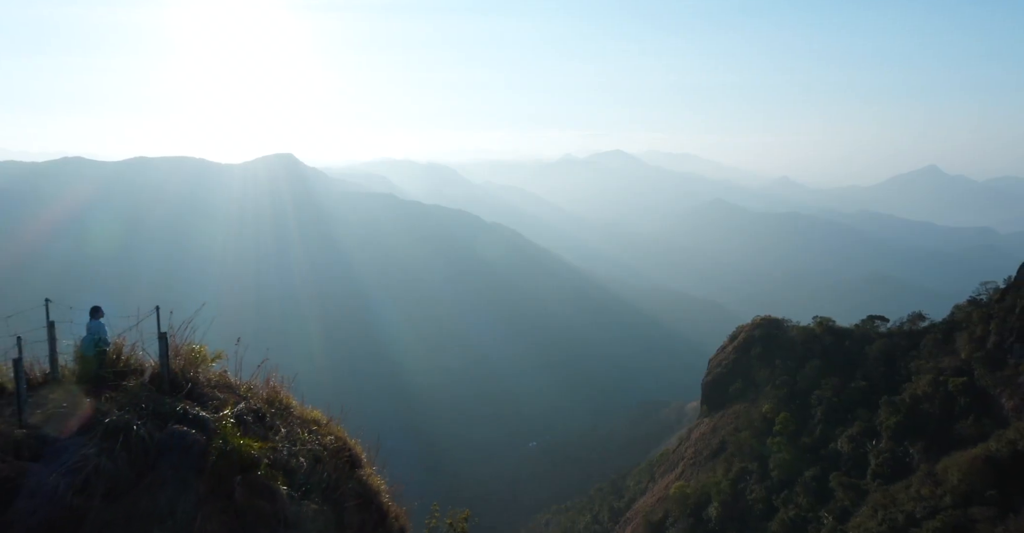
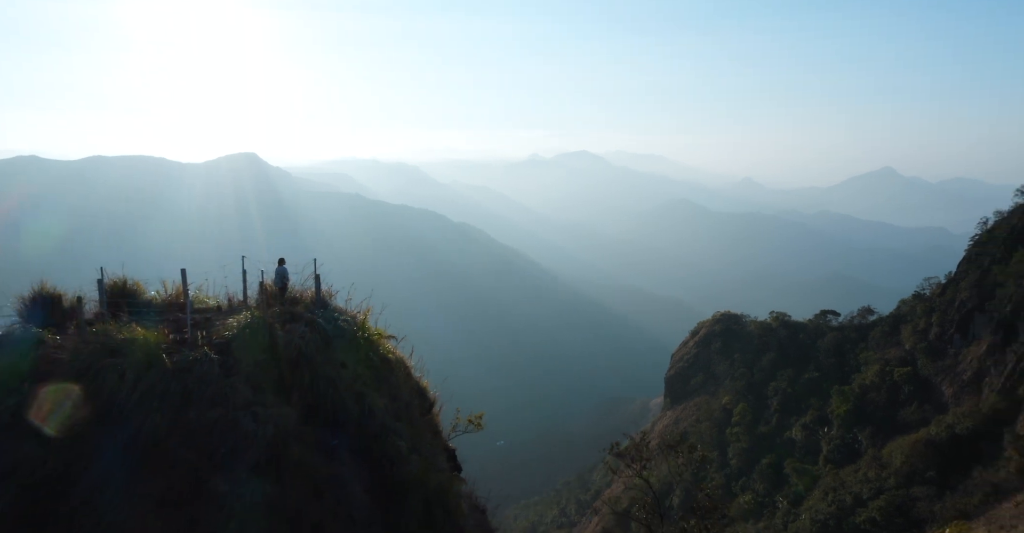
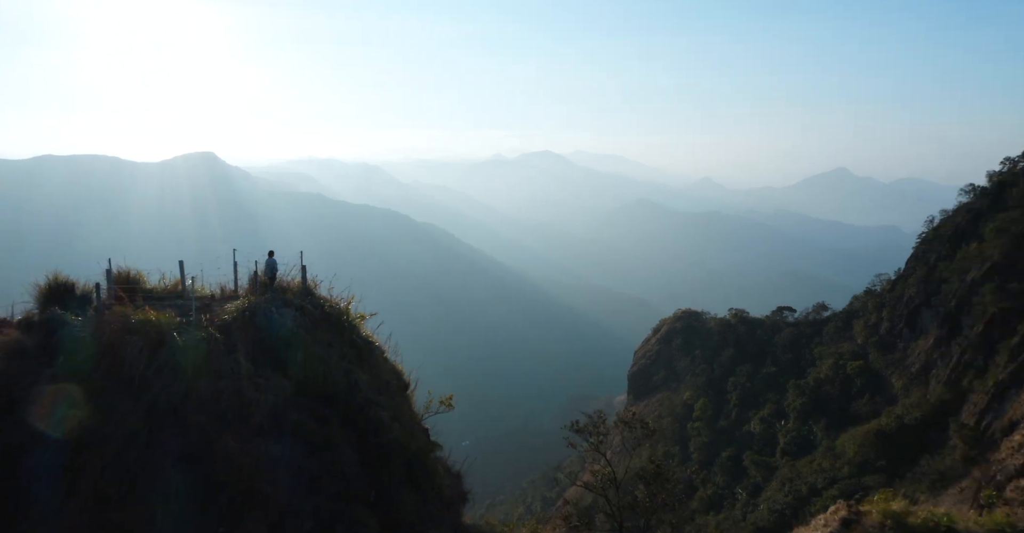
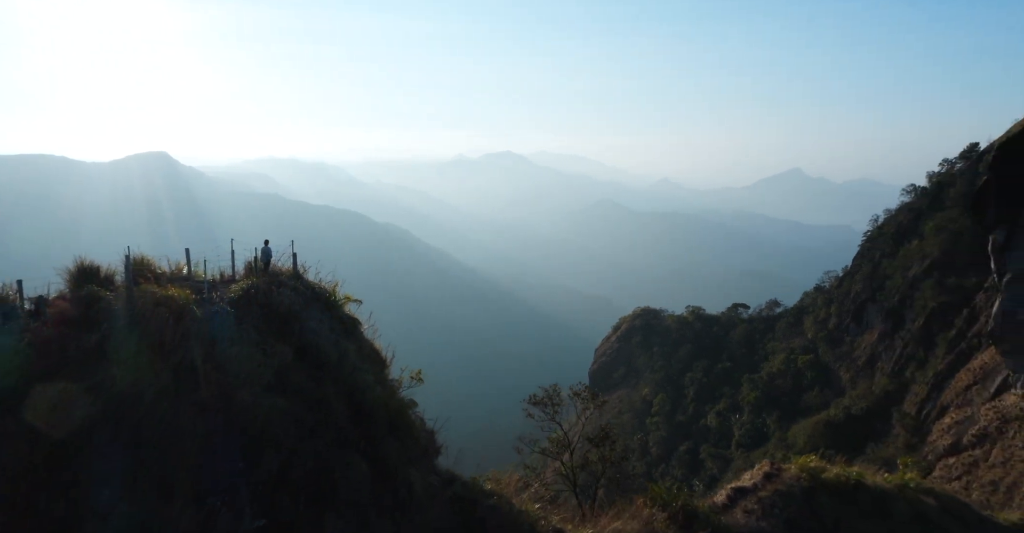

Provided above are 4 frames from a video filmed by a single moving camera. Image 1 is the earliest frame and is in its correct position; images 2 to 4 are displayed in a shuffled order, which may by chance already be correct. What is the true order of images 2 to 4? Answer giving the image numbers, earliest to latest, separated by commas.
2, 3, 4
